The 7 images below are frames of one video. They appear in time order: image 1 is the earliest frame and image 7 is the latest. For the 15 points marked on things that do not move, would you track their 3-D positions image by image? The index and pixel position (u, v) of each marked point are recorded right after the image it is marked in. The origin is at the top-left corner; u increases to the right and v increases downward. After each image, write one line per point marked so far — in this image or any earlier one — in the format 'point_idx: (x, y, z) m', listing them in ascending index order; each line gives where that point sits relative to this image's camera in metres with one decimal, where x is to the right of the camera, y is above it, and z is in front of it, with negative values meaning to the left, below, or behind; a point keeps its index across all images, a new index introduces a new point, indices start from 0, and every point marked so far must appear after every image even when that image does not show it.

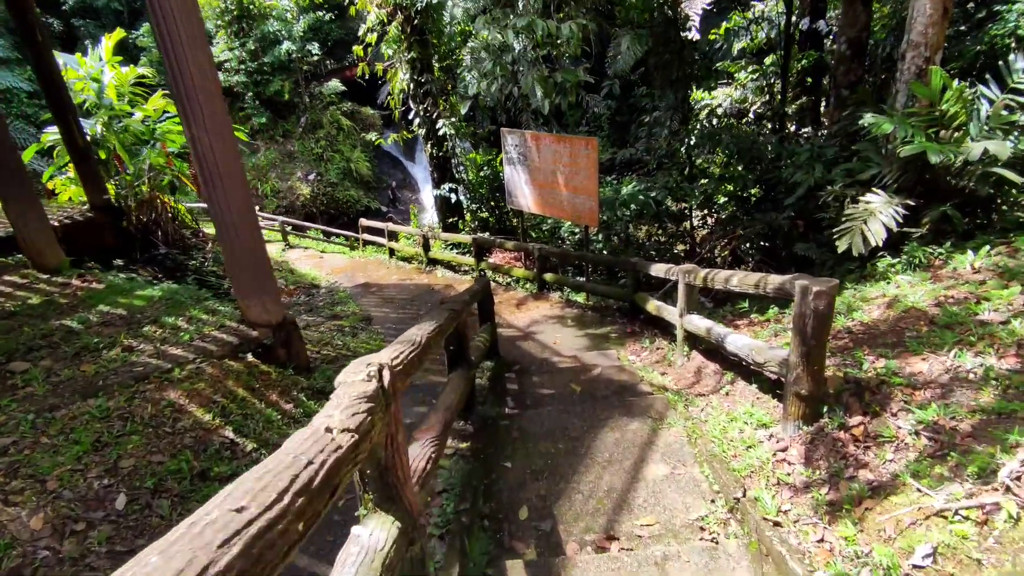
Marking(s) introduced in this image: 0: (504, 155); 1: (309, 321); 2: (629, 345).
0: (-0.1, +1.6, +6.5) m
1: (-2.1, -0.4, +5.7) m
2: (+0.9, -0.4, +4.1) m
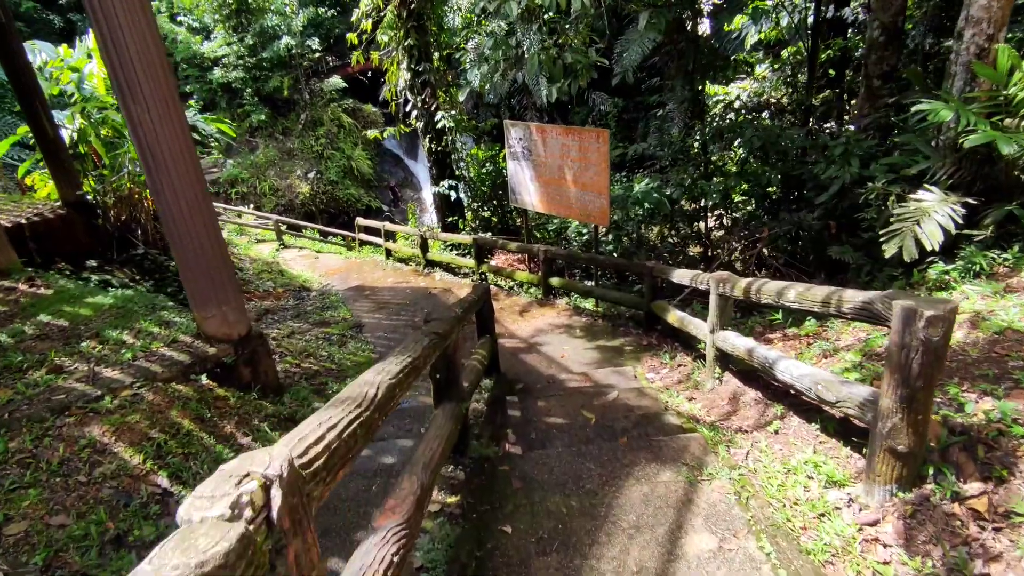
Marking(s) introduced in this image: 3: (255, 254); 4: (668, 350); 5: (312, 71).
0: (-0.1, +1.5, +6.0) m
1: (-2.1, -0.4, +5.2) m
2: (+0.9, -0.5, +3.7) m
3: (-4.1, +0.5, +8.7) m
4: (+1.1, -0.4, +3.7) m
5: (-5.5, +6.0, +15.3) m
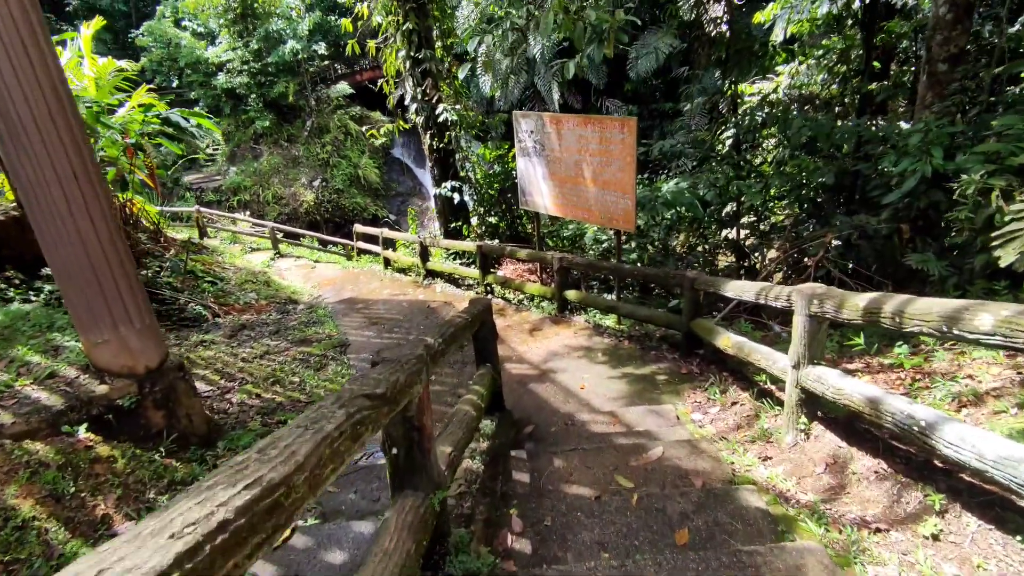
0: (0.0, +1.4, +5.4) m
1: (-2.0, -0.5, +4.6) m
2: (+0.9, -0.6, +2.9) m
3: (-3.9, +0.4, +8.1) m
4: (+1.1, -0.5, +3.0) m
5: (-5.2, +5.7, +14.8) m
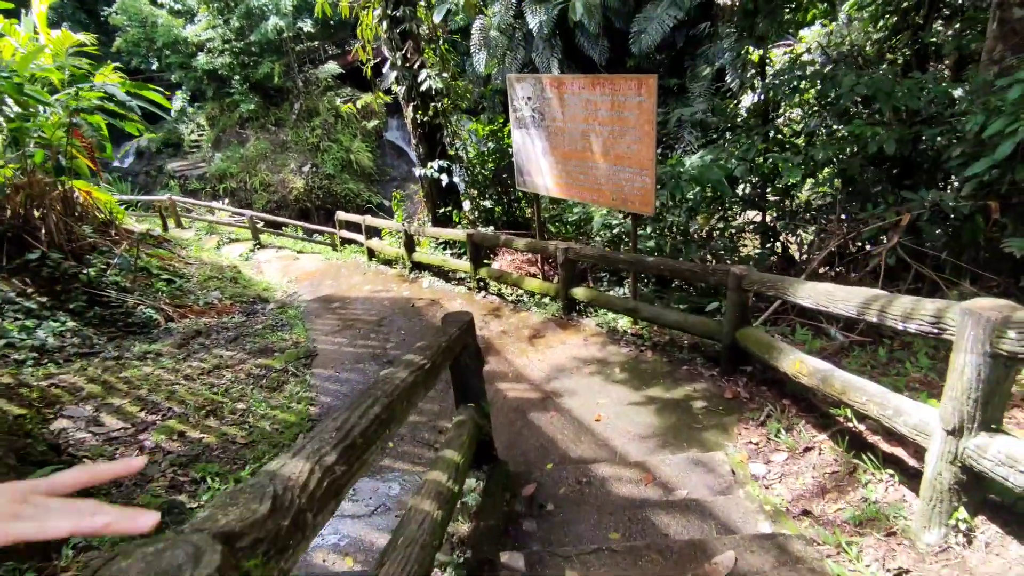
0: (0.0, +1.5, +4.6) m
1: (-2.0, -0.5, +3.8) m
2: (+0.9, -0.6, +2.2) m
3: (-4.0, +0.4, +7.3) m
4: (+1.1, -0.5, +2.2) m
5: (-5.2, +5.9, +13.9) m
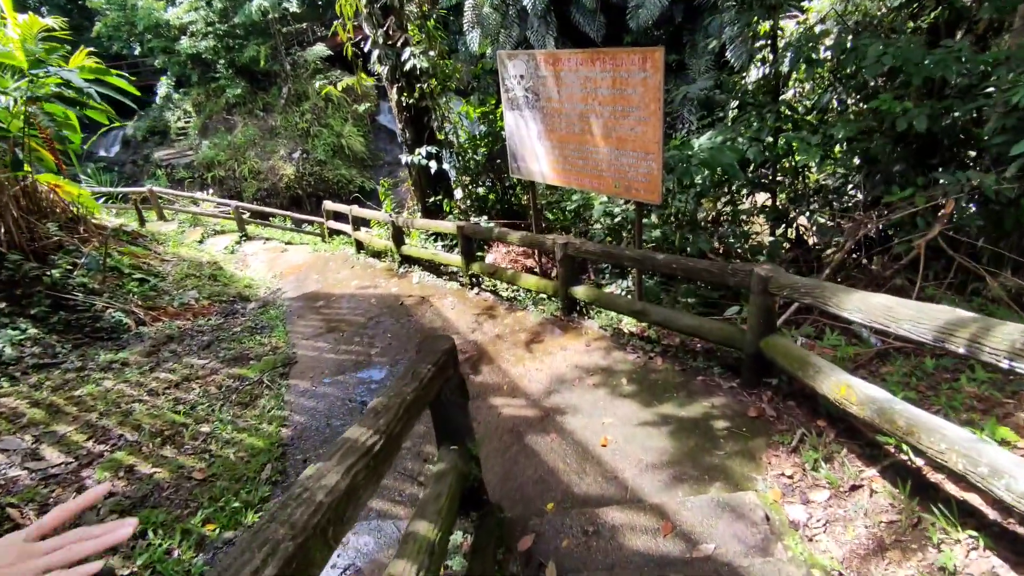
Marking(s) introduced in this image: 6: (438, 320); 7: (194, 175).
0: (-0.1, +1.5, +4.2) m
1: (-2.1, -0.5, +3.5) m
2: (+0.9, -0.6, +1.9) m
3: (-4.0, +0.5, +7.0) m
4: (+1.1, -0.6, +1.9) m
5: (-5.4, +6.1, +13.4) m
6: (-0.5, -0.2, +3.9) m
7: (-7.7, +2.7, +13.1) m
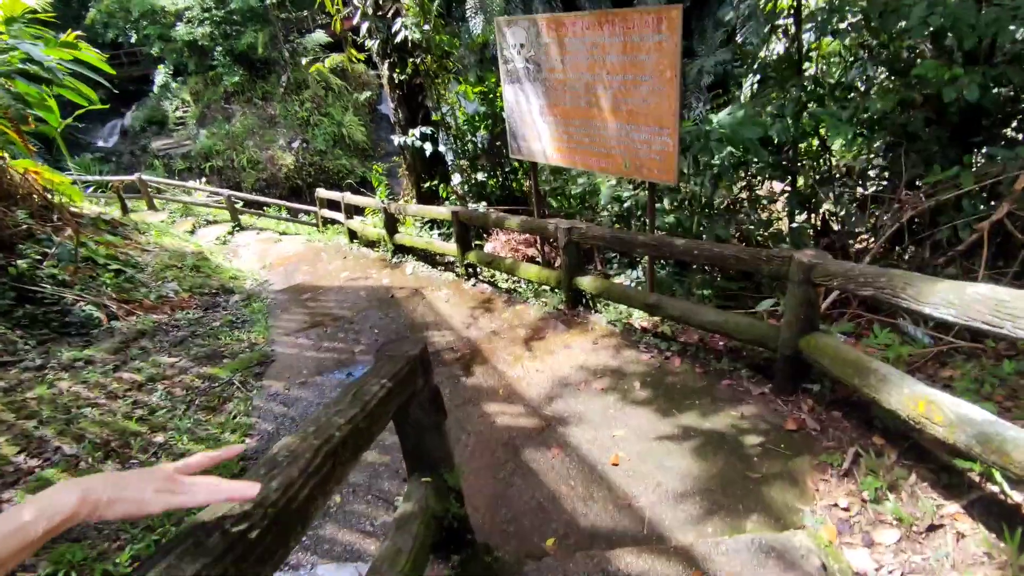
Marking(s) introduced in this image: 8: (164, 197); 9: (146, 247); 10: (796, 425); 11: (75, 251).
0: (-0.1, +1.6, +3.8) m
1: (-2.1, -0.5, +3.2) m
2: (+0.9, -0.6, +1.6) m
3: (-4.0, +0.6, +6.7) m
4: (+1.0, -0.5, +1.6) m
5: (-5.3, +6.3, +13.0) m
6: (-0.5, -0.2, +3.5) m
7: (-7.6, +2.9, +12.8) m
8: (-5.7, +1.5, +9.1) m
9: (-3.8, +0.4, +5.6) m
10: (+1.0, -0.5, +1.9) m
11: (-3.6, +0.3, +4.6) m
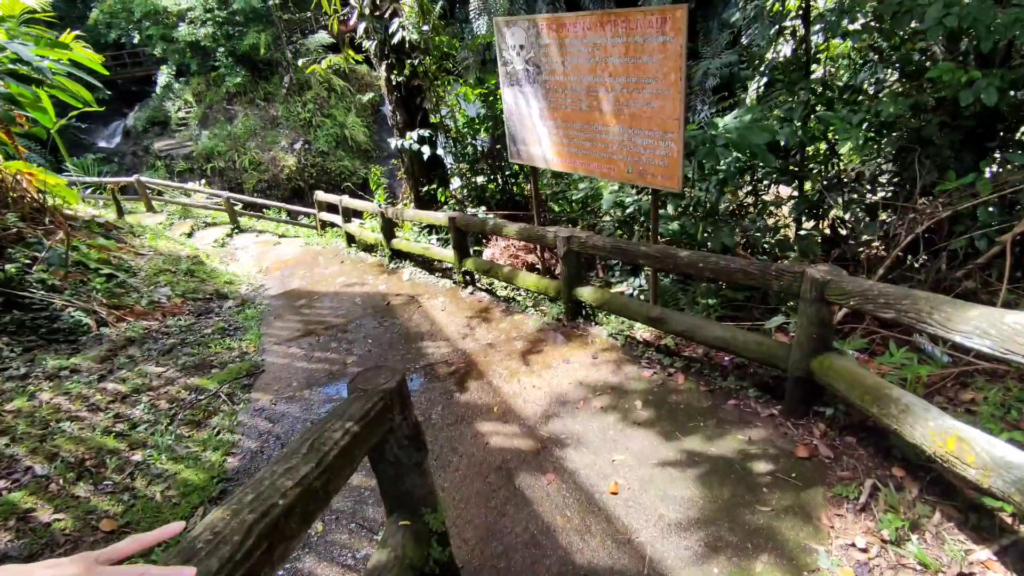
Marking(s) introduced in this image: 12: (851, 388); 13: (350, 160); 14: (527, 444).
0: (-0.1, +1.5, +3.7) m
1: (-2.1, -0.5, +3.1) m
2: (+0.9, -0.6, +1.4) m
3: (-4.0, +0.5, +6.6) m
4: (+1.0, -0.6, +1.5) m
5: (-5.2, +6.3, +12.9) m
6: (-0.5, -0.2, +3.4) m
7: (-7.6, +2.9, +12.7) m
8: (-5.7, +1.5, +9.0) m
9: (-3.7, +0.4, +5.5) m
10: (+0.9, -0.5, +1.8) m
11: (-3.6, +0.3, +4.5) m
12: (+1.0, -0.3, +1.6) m
13: (-3.7, +2.9, +12.1) m
14: (+0.1, -0.6, +2.0) m
